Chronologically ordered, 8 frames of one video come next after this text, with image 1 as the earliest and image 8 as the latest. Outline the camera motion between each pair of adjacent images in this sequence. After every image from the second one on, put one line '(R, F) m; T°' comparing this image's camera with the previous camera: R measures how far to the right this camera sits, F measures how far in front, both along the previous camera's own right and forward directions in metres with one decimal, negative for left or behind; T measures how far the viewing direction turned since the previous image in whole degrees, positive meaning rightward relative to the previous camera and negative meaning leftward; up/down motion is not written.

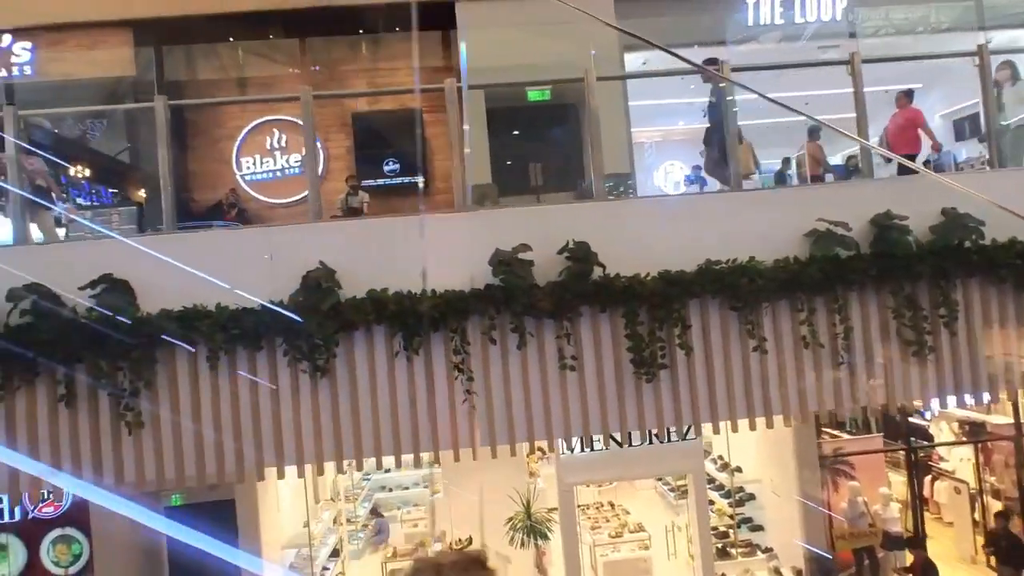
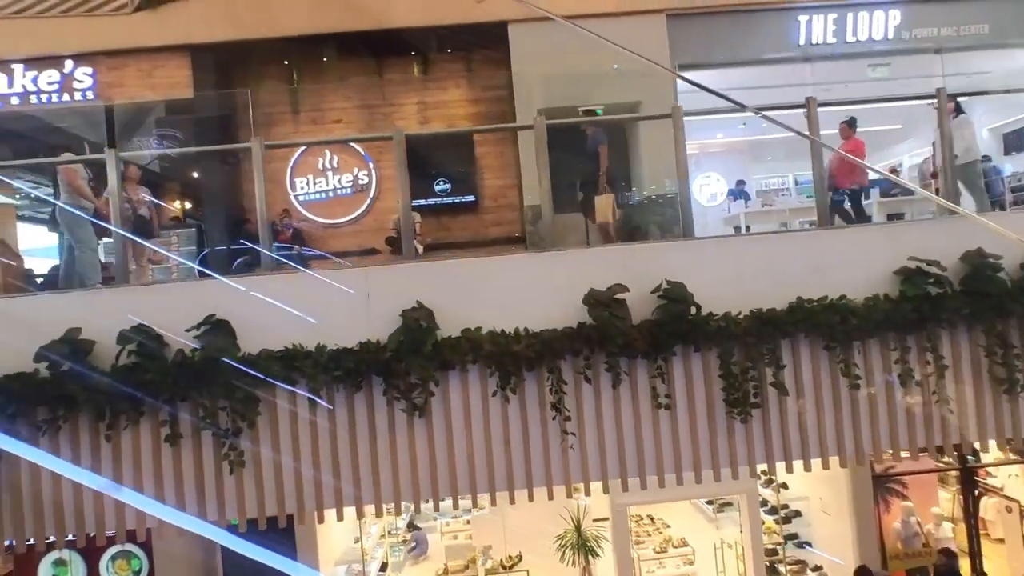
(-0.6, 0.0) m; -1°
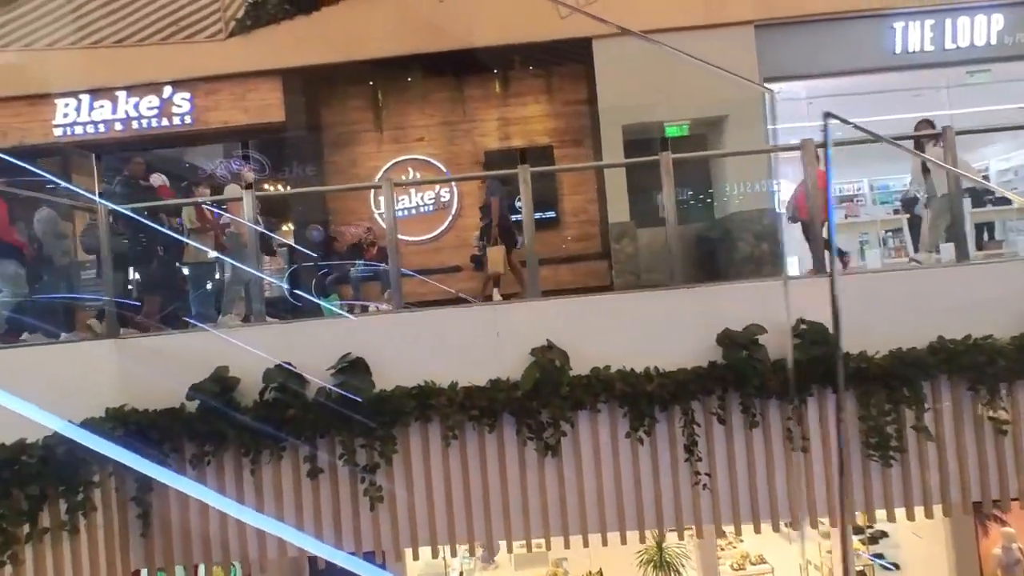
(-0.7, 0.0) m; -3°
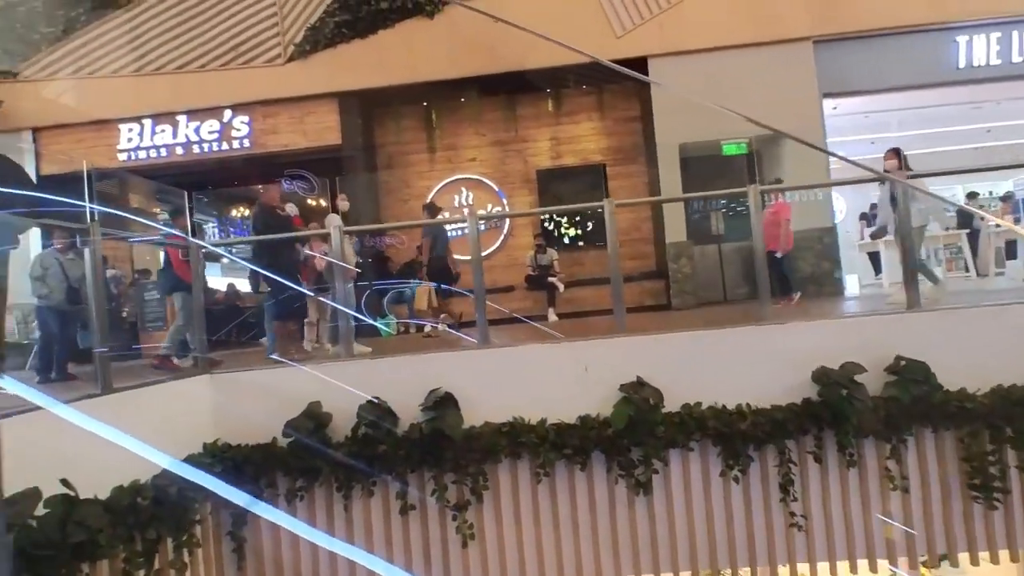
(-0.5, 0.0) m; -2°
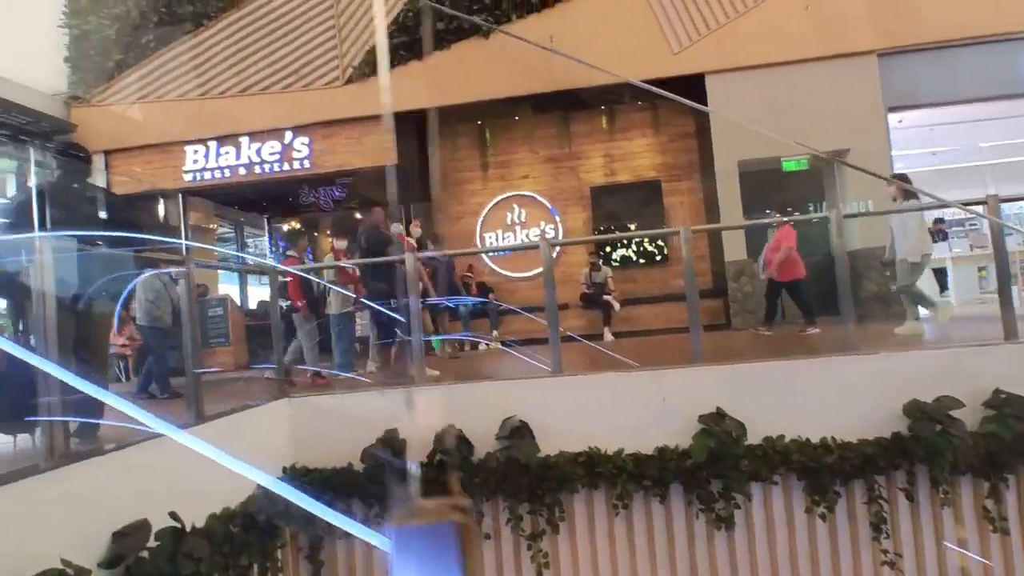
(-0.3, 0.0) m; -3°
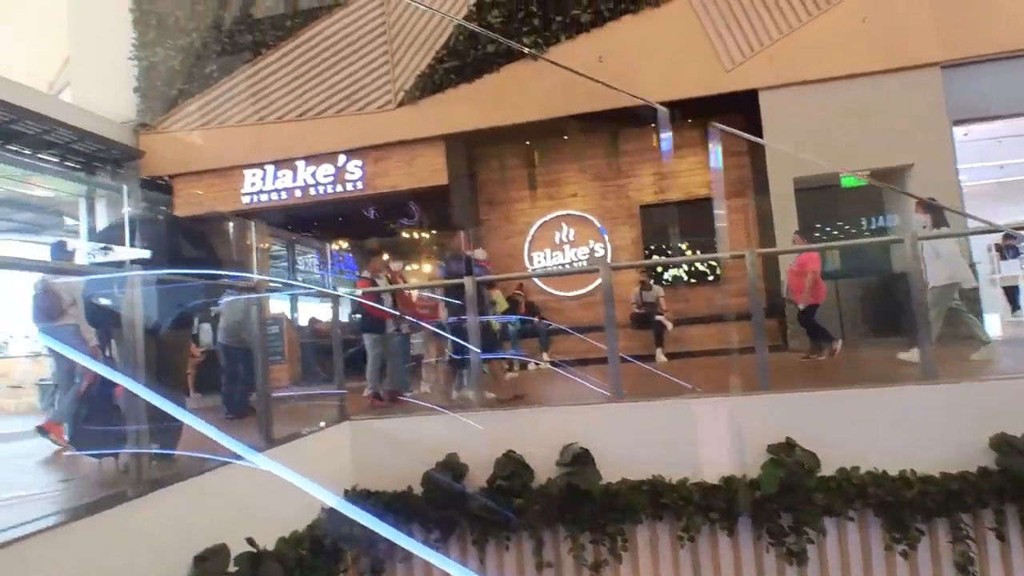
(-0.2, 0.0) m; -4°
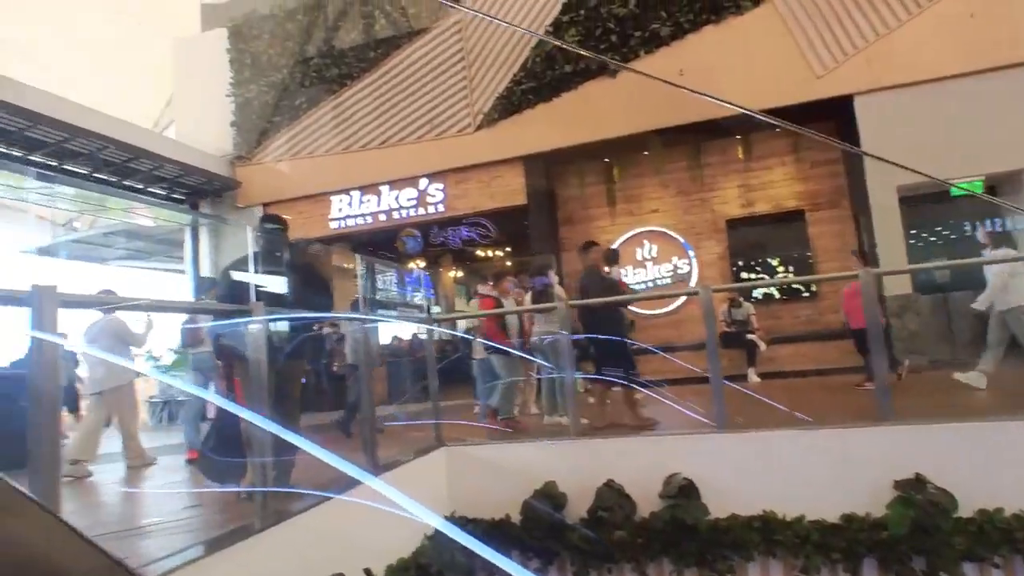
(-0.2, 0.0) m; -6°
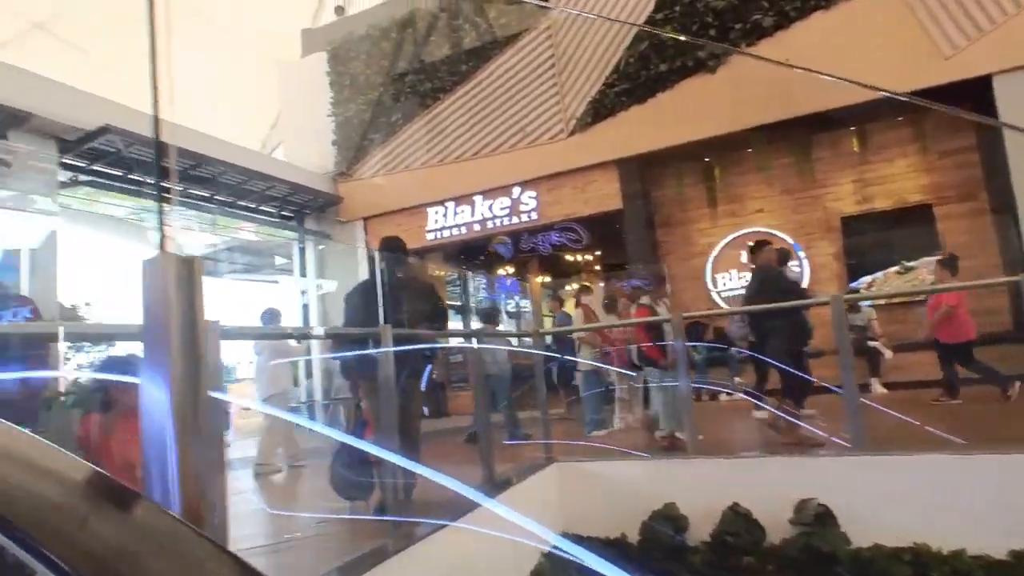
(-0.2, +0.1) m; -8°
